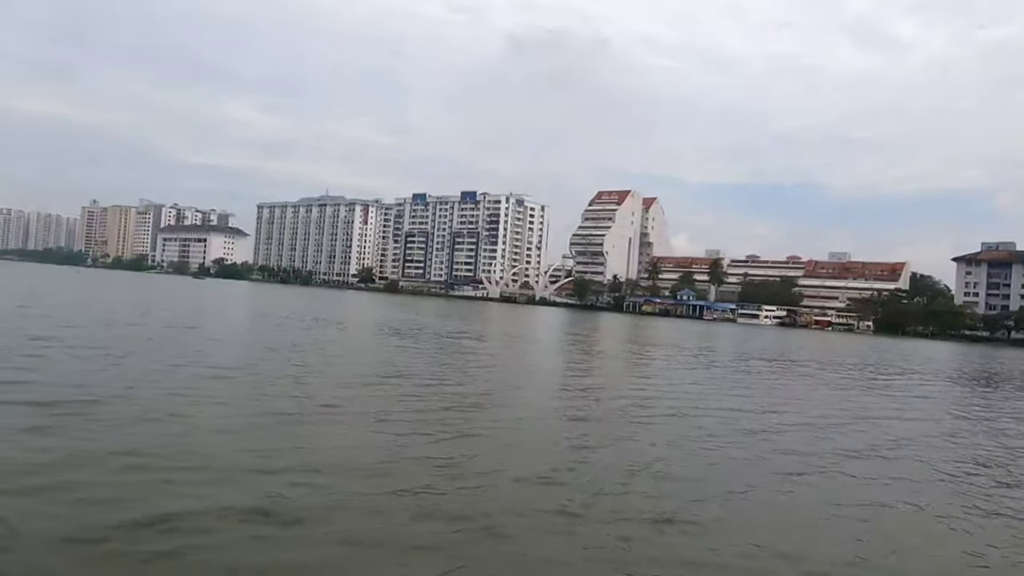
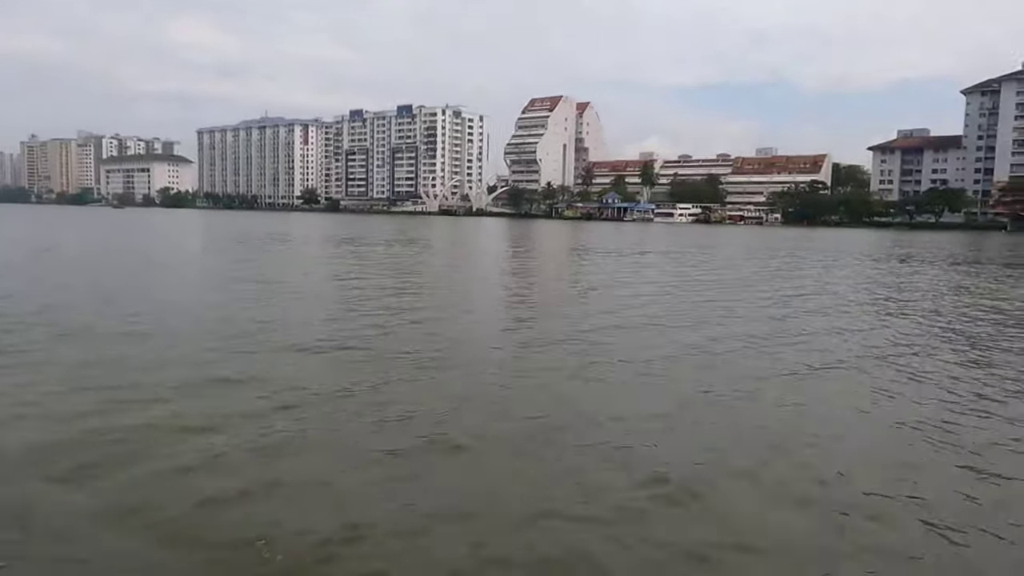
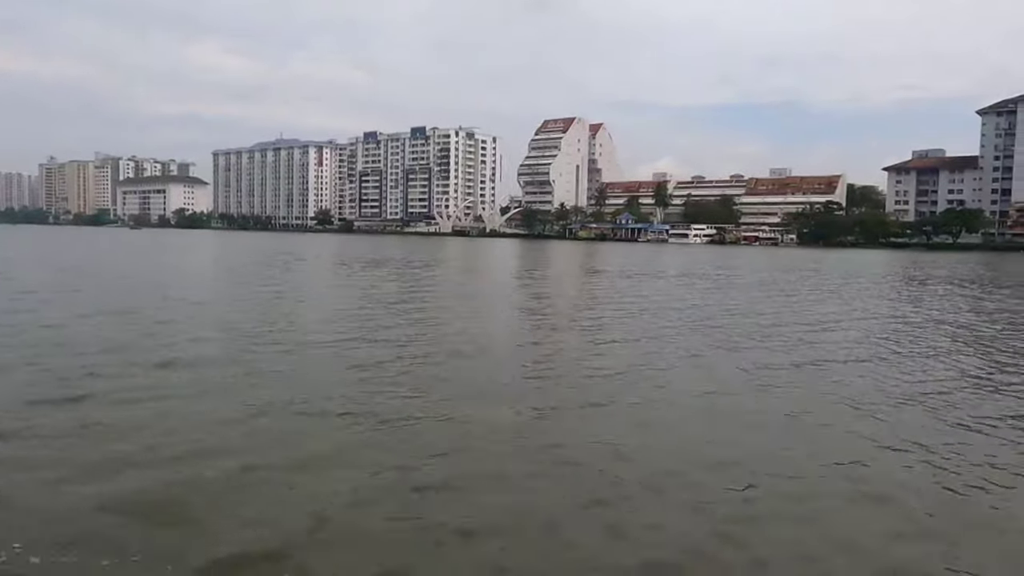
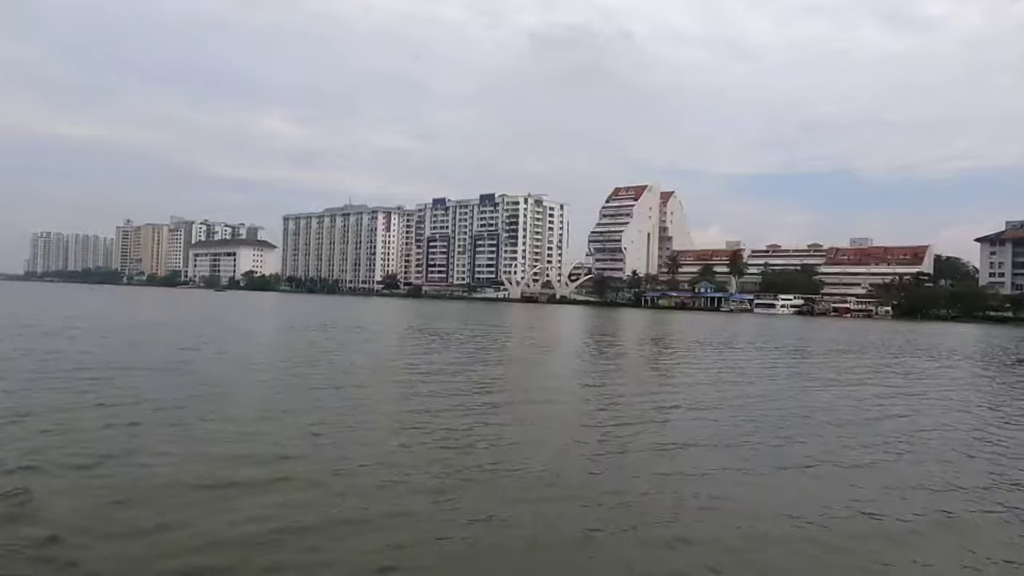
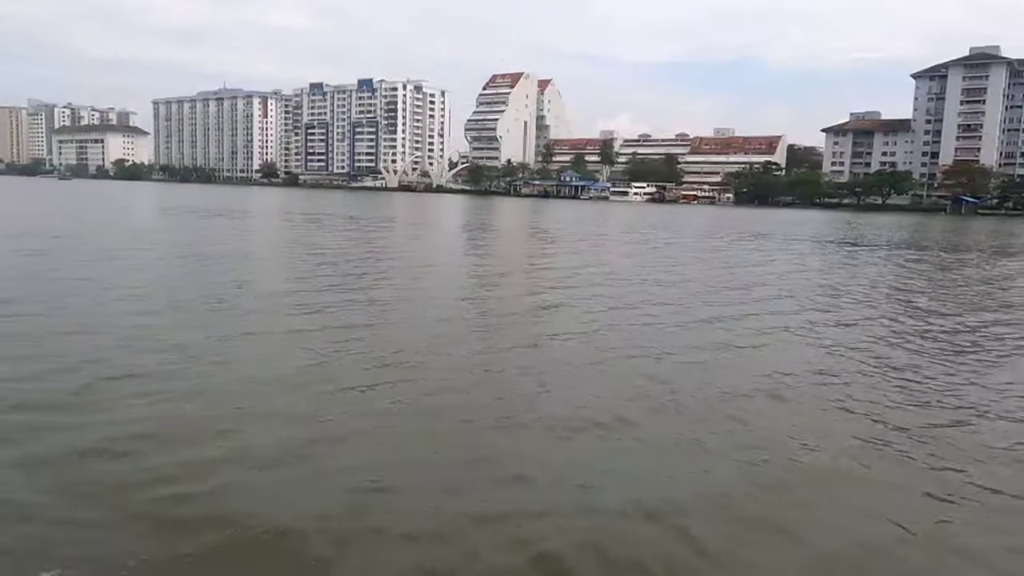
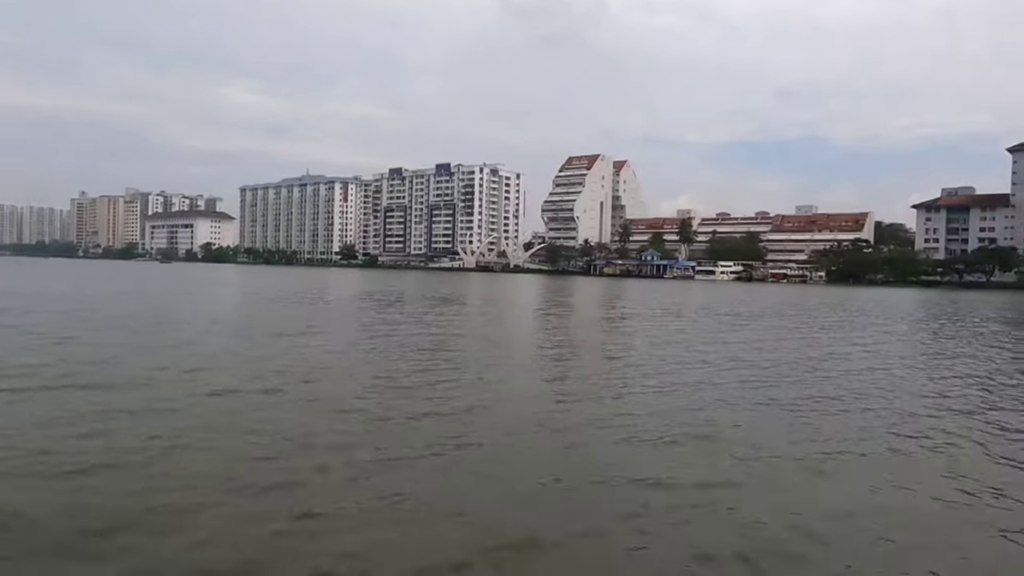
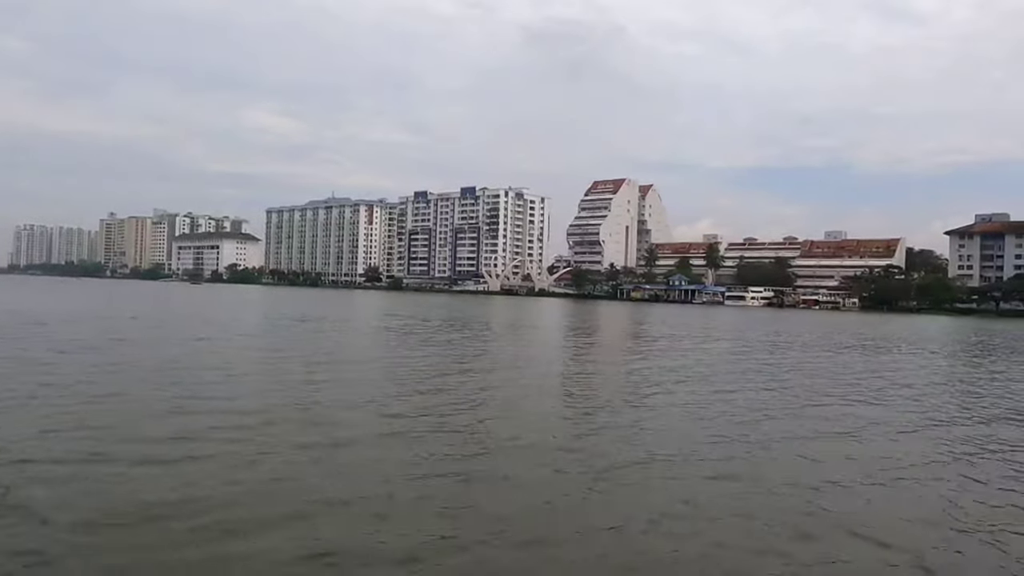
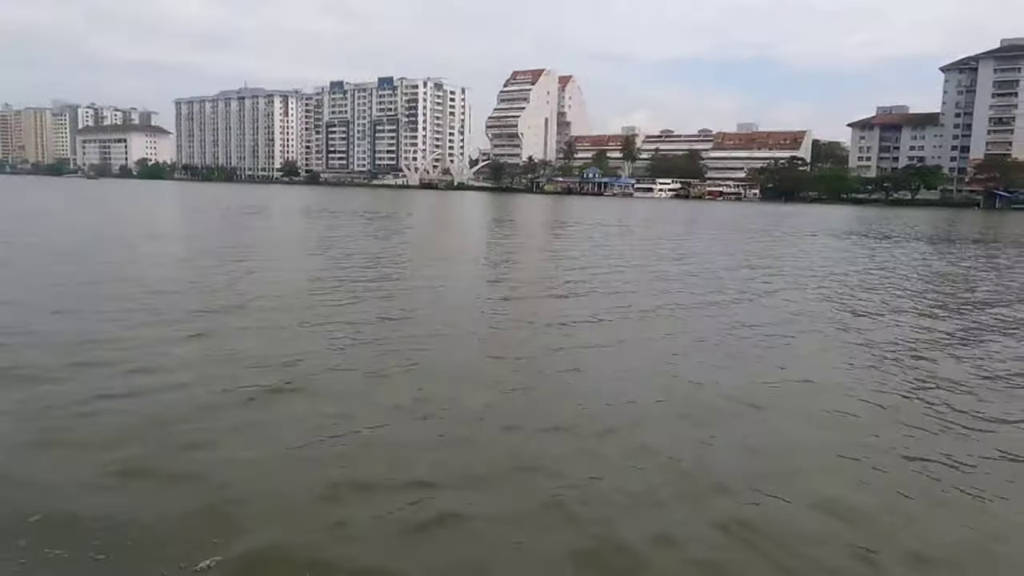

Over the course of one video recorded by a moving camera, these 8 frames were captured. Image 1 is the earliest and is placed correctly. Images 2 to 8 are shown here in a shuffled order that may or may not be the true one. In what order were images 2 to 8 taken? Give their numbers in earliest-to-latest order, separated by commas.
4, 7, 6, 3, 2, 8, 5
